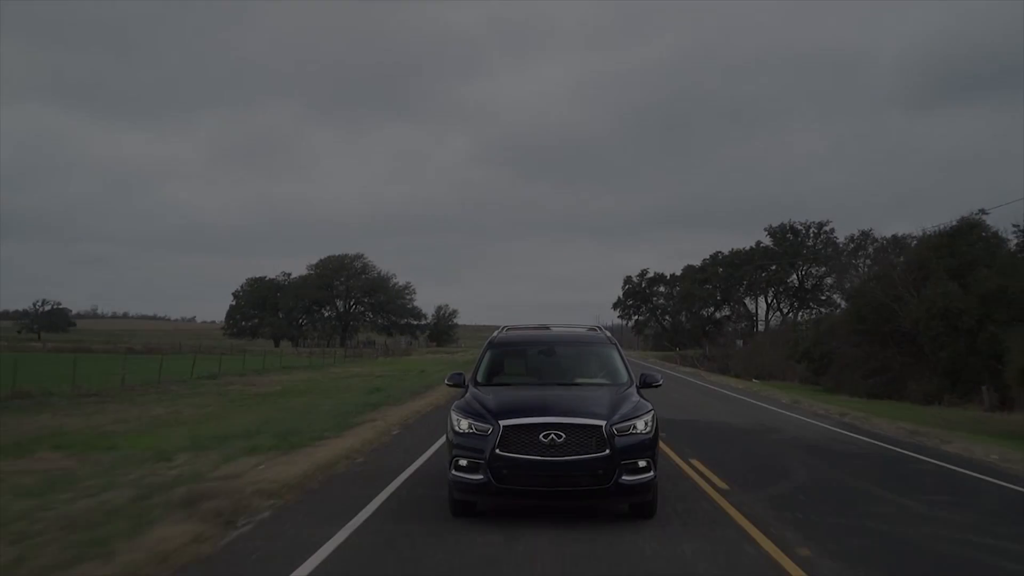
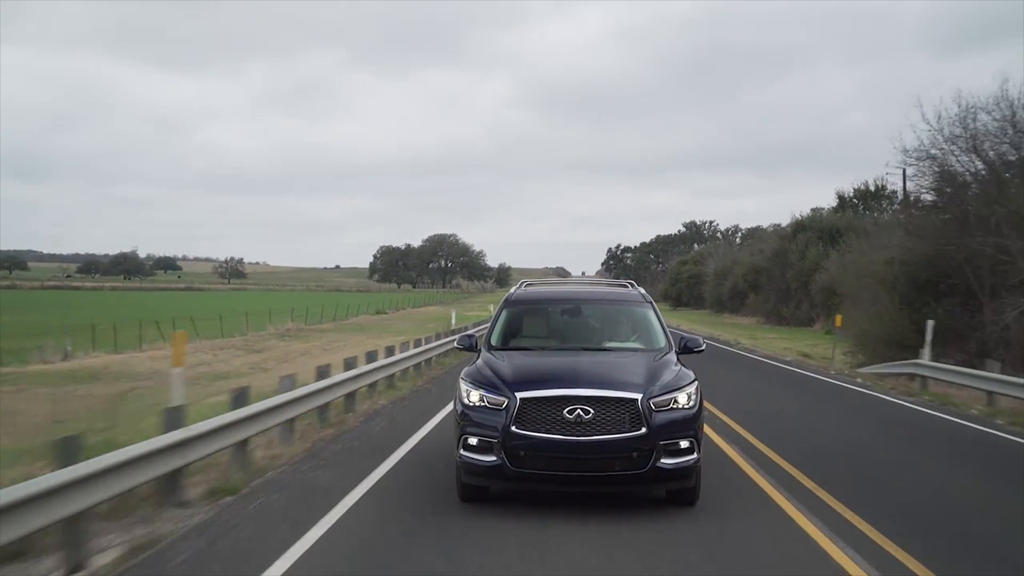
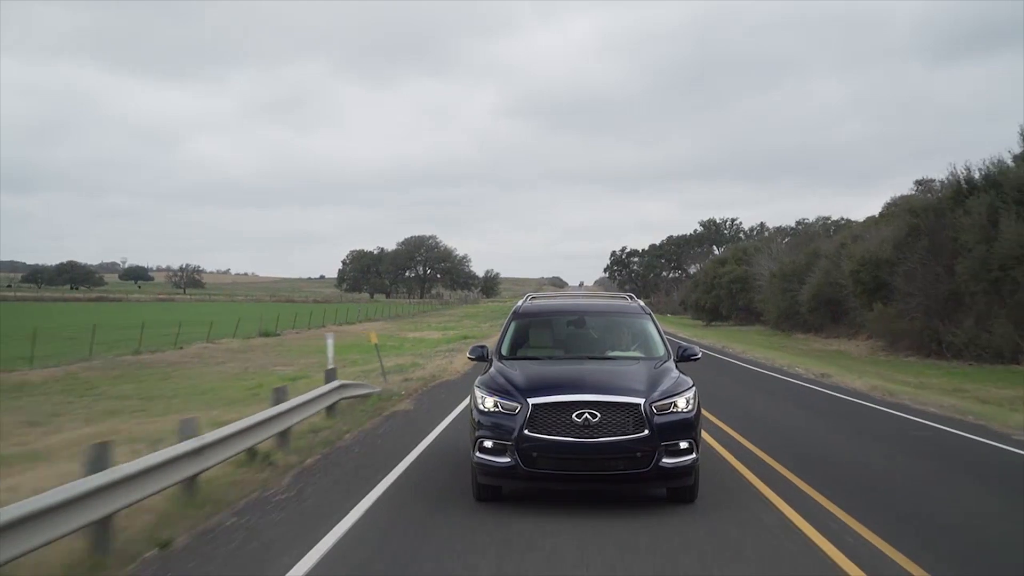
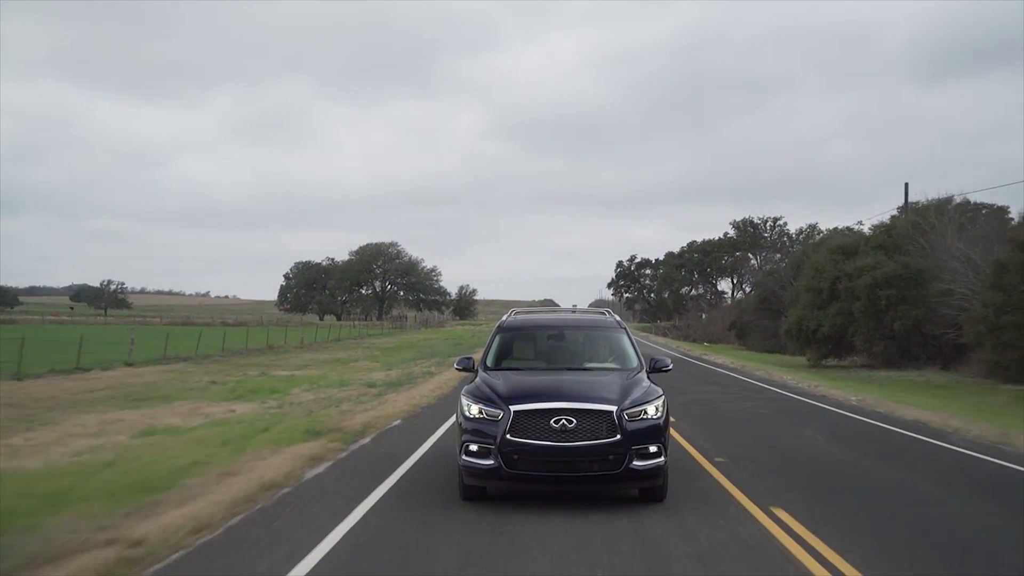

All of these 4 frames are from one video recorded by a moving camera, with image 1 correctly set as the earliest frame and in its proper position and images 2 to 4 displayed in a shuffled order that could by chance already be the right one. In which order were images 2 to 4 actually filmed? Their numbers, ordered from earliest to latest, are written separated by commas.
4, 3, 2
